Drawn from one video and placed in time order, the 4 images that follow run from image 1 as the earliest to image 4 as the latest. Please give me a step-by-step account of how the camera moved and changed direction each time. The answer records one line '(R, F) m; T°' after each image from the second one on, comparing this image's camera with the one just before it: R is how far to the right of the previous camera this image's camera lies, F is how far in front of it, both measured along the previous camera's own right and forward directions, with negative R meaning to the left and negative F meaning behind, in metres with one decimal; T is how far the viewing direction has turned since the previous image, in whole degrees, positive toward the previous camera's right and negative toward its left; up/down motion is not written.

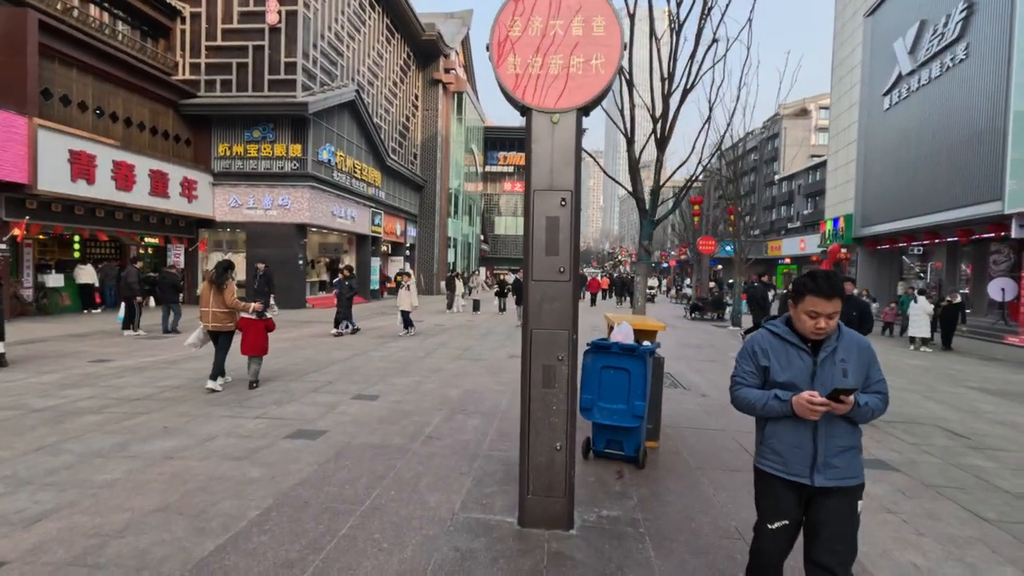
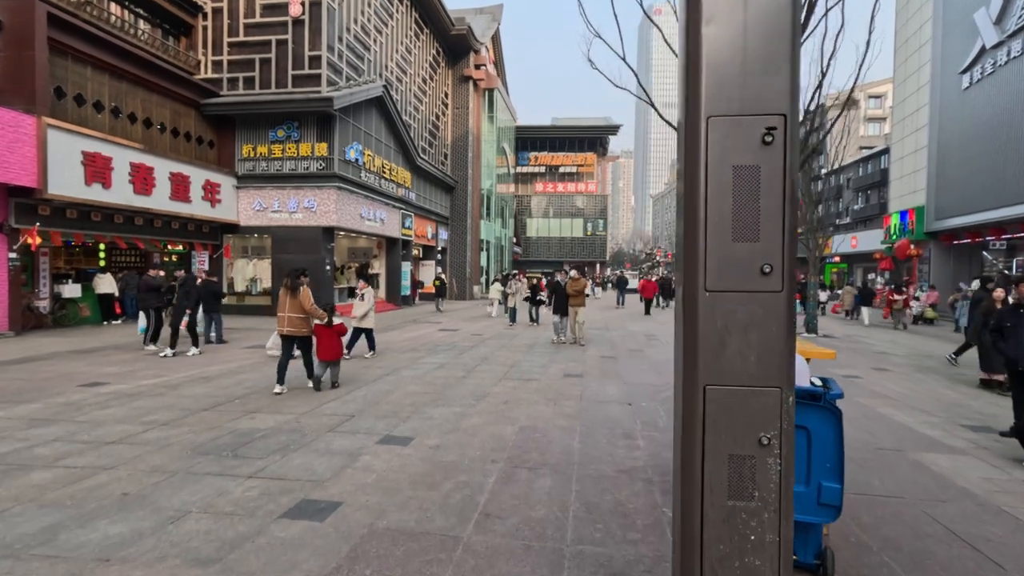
(-0.4, +1.6) m; -3°
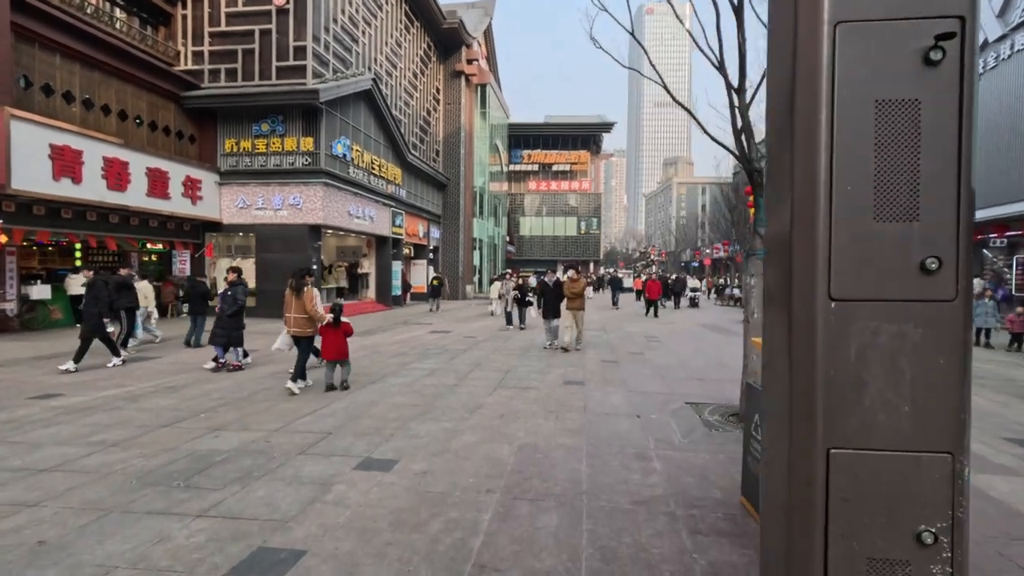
(0.0, +0.7) m; +1°
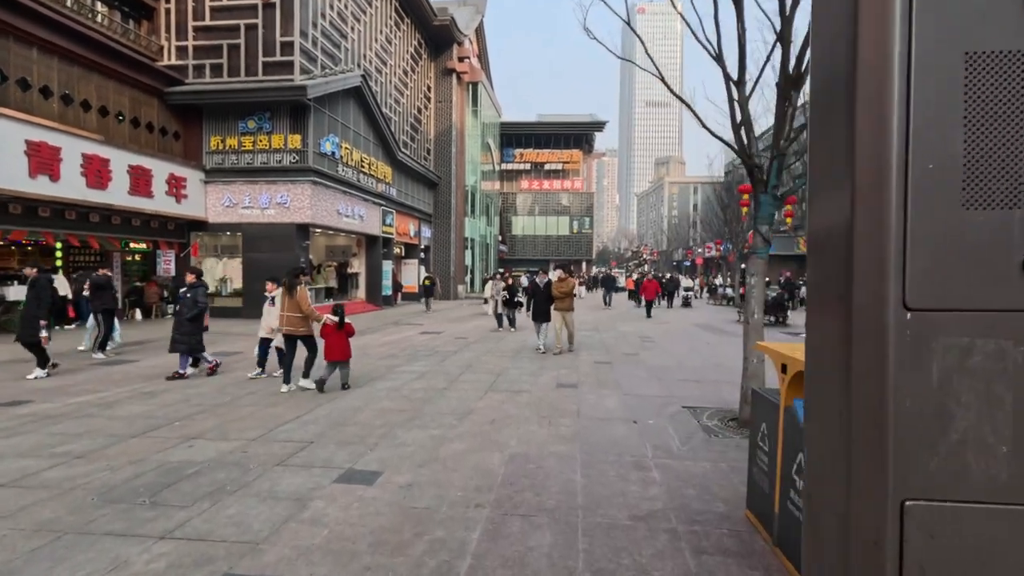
(0.0, +0.3) m; +1°
